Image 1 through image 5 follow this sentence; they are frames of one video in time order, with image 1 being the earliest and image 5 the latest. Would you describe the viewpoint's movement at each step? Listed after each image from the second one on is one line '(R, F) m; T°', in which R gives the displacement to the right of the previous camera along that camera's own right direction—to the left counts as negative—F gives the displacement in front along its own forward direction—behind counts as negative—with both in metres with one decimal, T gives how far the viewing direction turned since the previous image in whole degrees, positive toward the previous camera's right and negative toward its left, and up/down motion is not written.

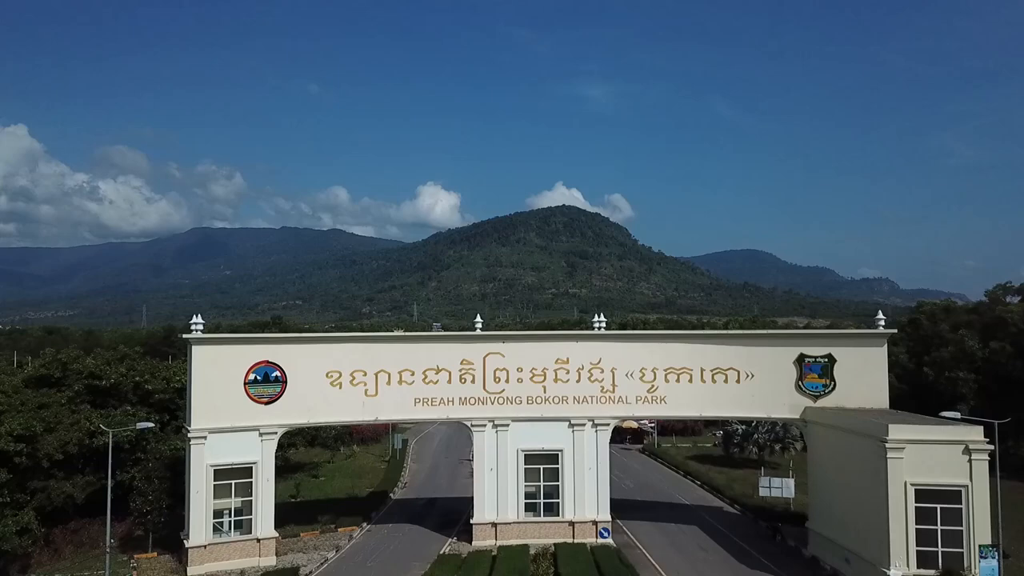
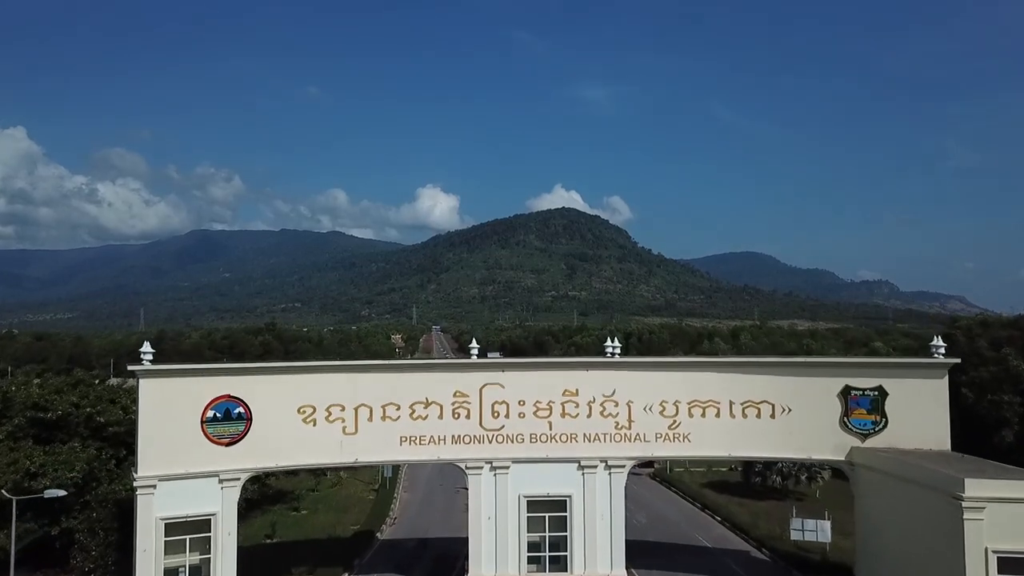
(0.0, +2.4) m; 0°
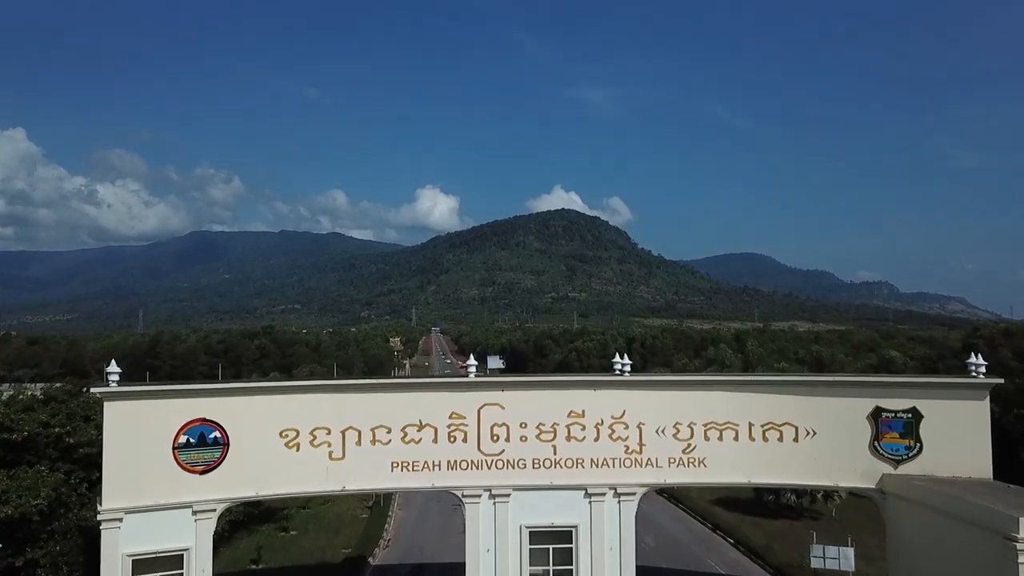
(0.0, +1.3) m; 0°
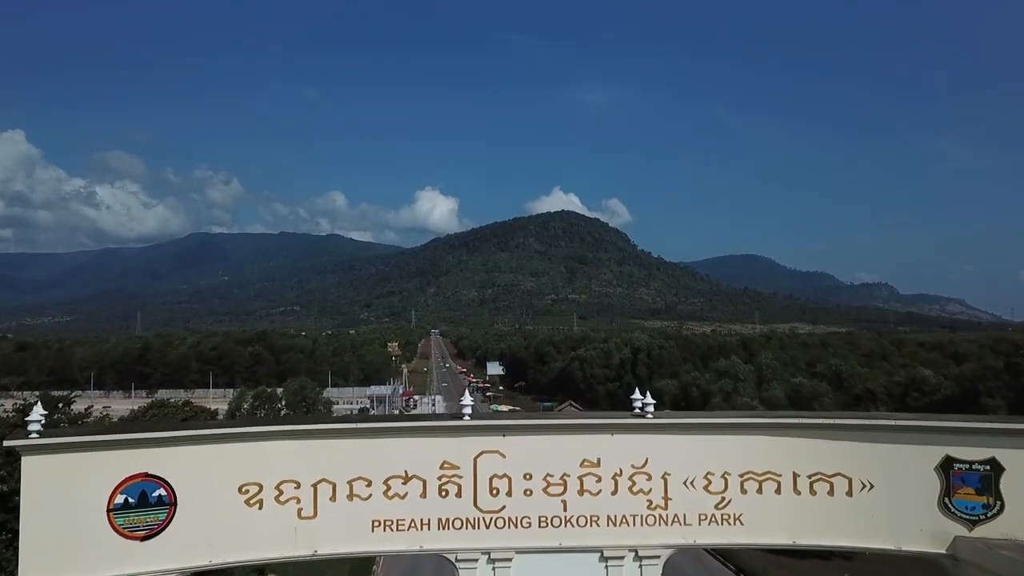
(0.0, +2.2) m; 0°
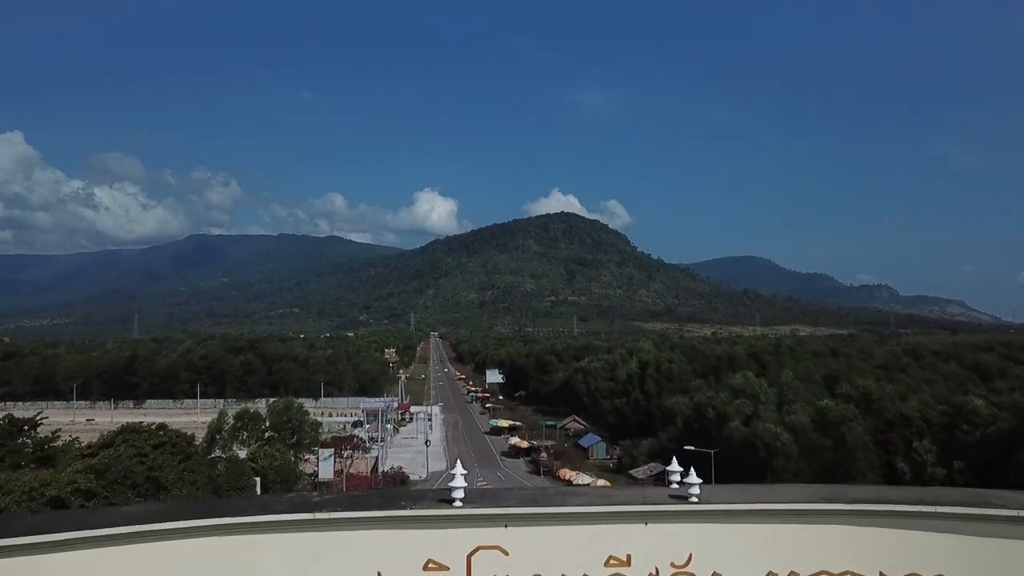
(-0.1, +2.9) m; 0°
